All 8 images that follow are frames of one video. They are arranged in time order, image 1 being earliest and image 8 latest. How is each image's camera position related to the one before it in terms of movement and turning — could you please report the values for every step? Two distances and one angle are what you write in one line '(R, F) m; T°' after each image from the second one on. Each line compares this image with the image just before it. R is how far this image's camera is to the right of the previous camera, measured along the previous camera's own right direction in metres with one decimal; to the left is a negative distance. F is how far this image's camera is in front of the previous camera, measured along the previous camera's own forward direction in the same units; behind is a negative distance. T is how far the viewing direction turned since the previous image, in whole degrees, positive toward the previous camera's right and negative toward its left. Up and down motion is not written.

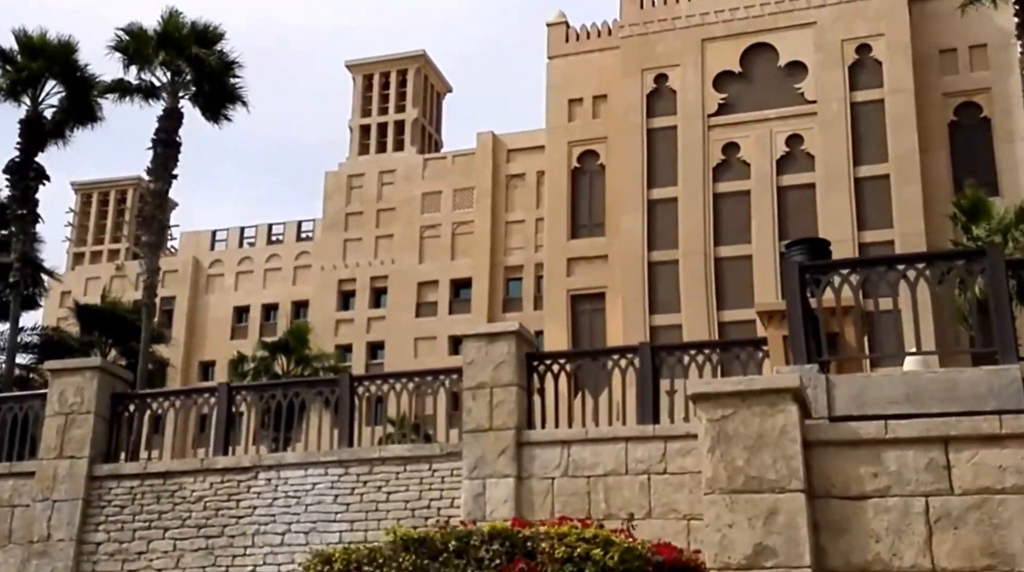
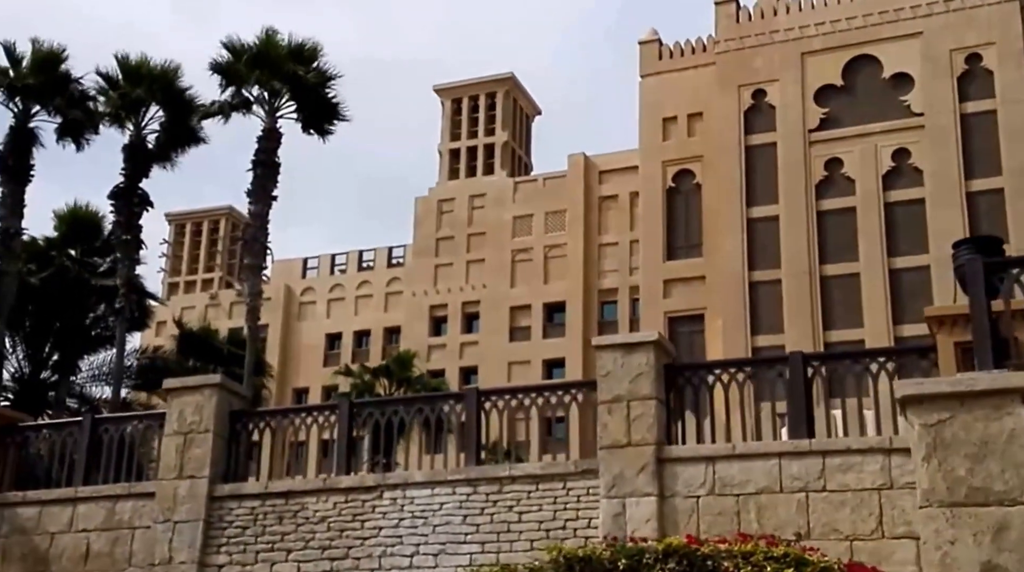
(-0.5, +0.6) m; -3°
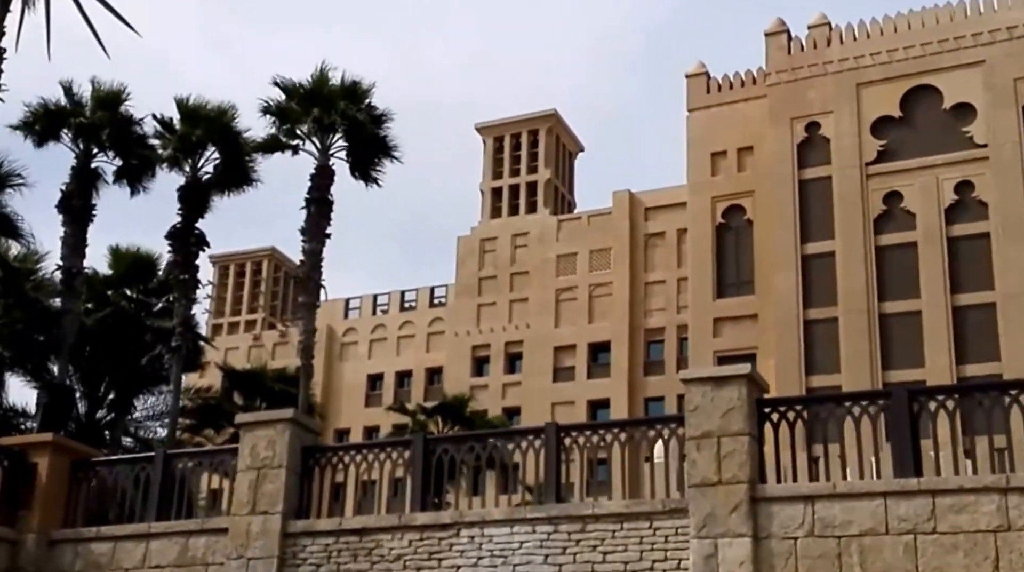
(-0.4, +0.5) m; -1°
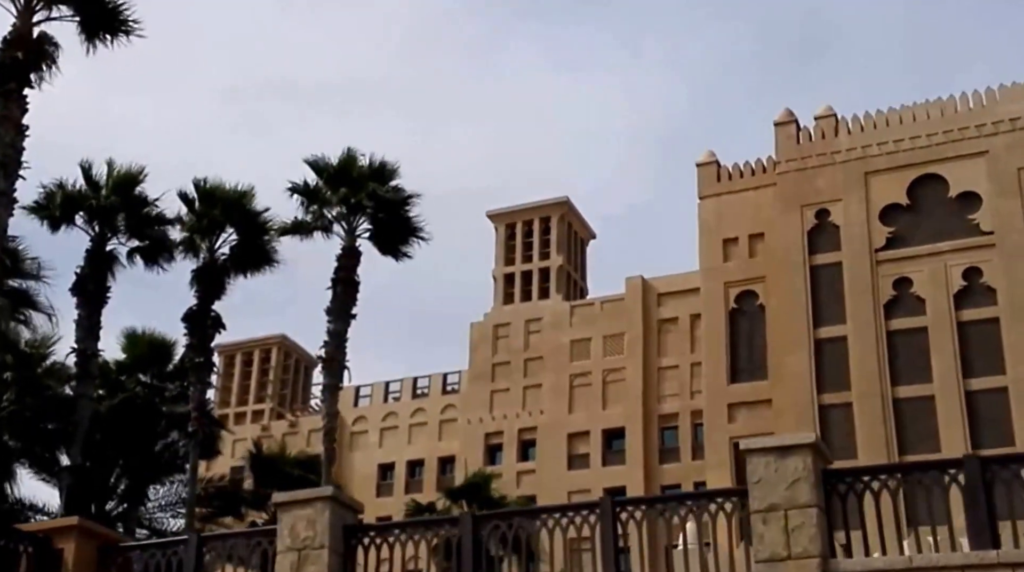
(-0.4, +0.3) m; 0°
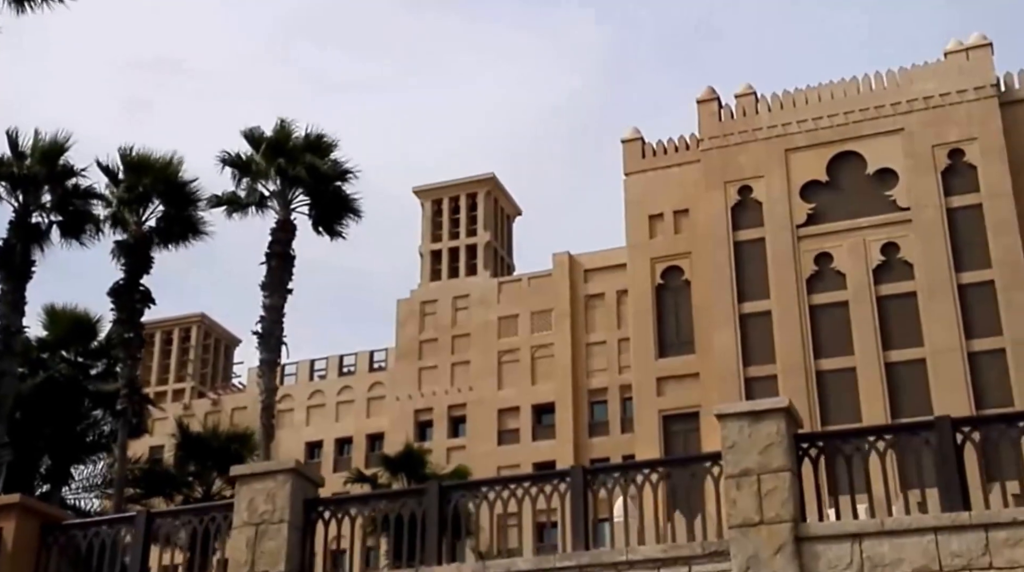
(-0.4, +0.1) m; +3°
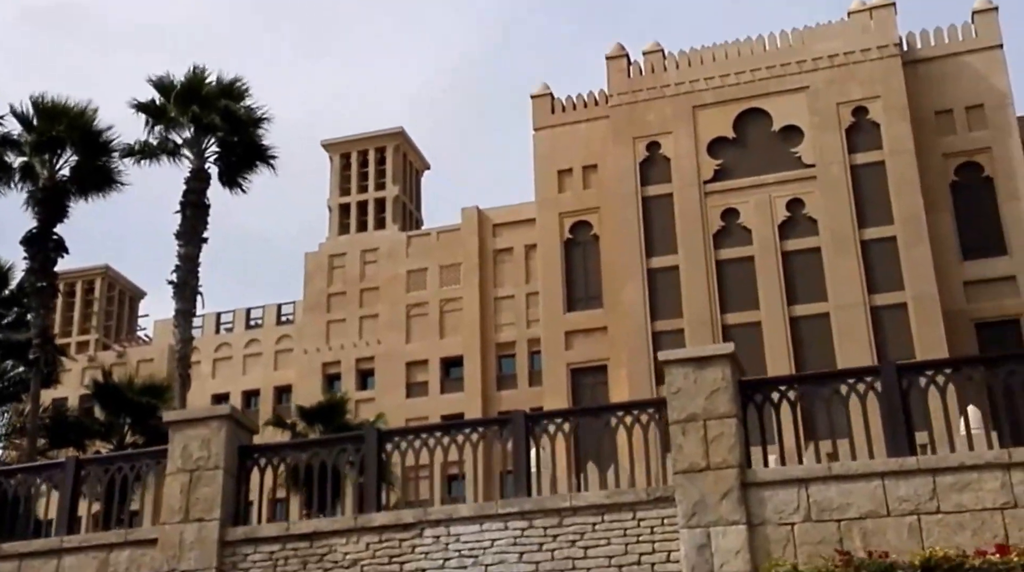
(-0.3, +0.2) m; +4°
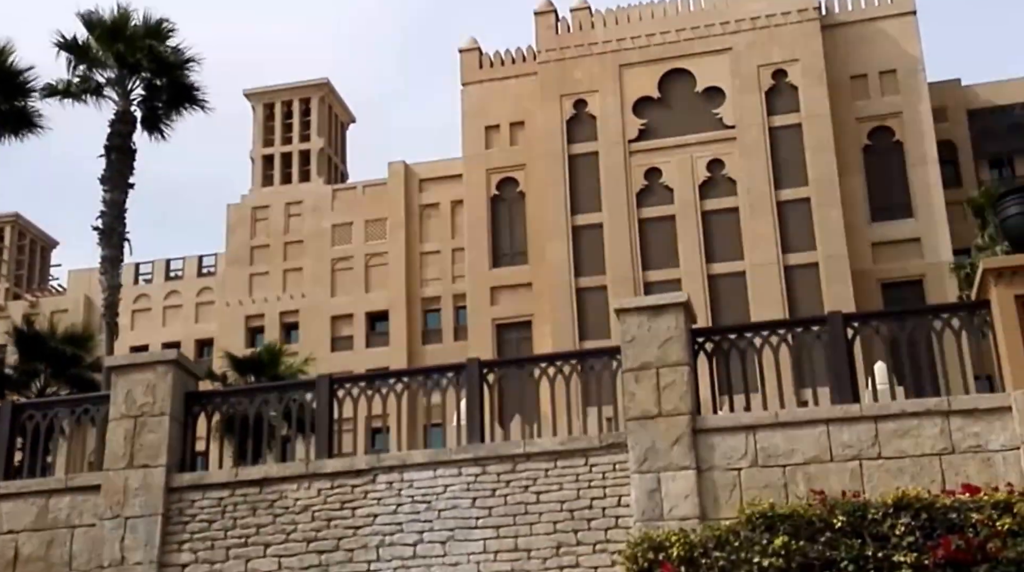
(-0.3, 0.0) m; +3°
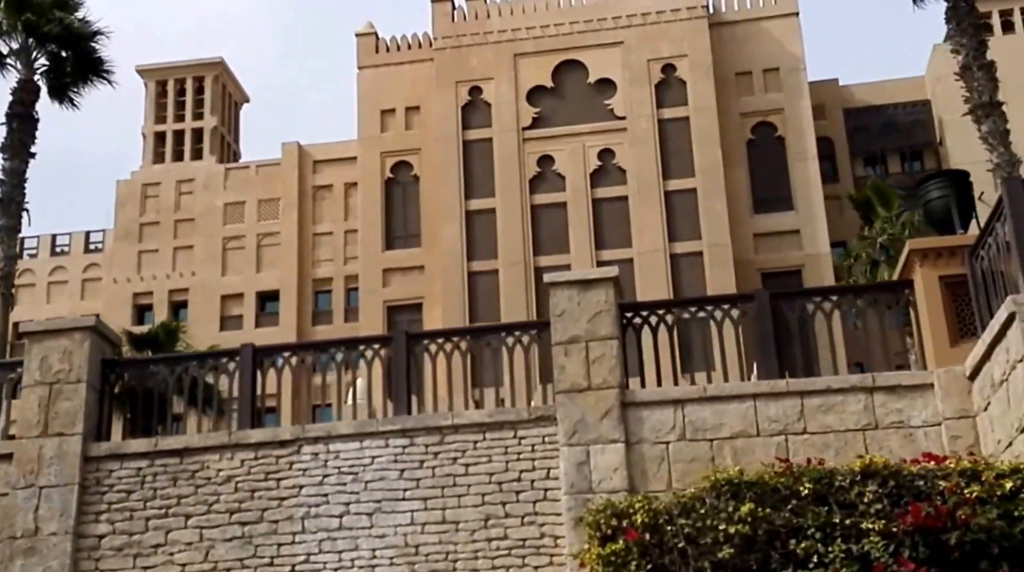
(-0.4, 0.0) m; +4°
